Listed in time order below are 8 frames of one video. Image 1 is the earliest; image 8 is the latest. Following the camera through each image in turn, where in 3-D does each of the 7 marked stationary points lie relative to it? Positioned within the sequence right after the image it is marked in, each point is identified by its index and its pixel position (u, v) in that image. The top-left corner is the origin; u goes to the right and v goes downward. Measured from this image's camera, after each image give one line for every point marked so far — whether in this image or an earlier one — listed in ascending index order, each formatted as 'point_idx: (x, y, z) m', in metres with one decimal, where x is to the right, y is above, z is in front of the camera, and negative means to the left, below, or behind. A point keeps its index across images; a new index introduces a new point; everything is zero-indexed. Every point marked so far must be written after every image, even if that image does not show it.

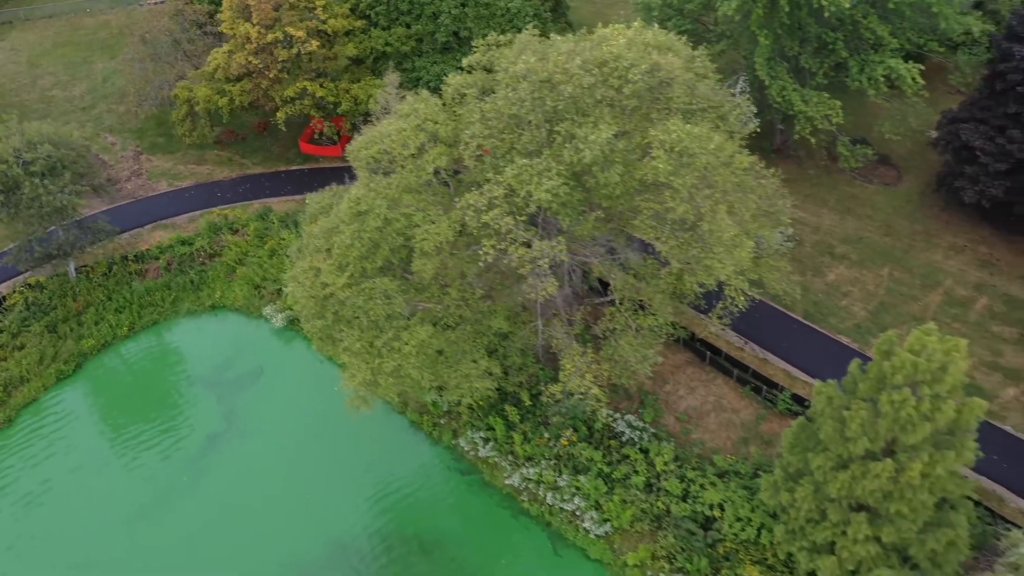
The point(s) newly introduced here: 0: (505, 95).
0: (-0.2, +4.3, +18.9) m
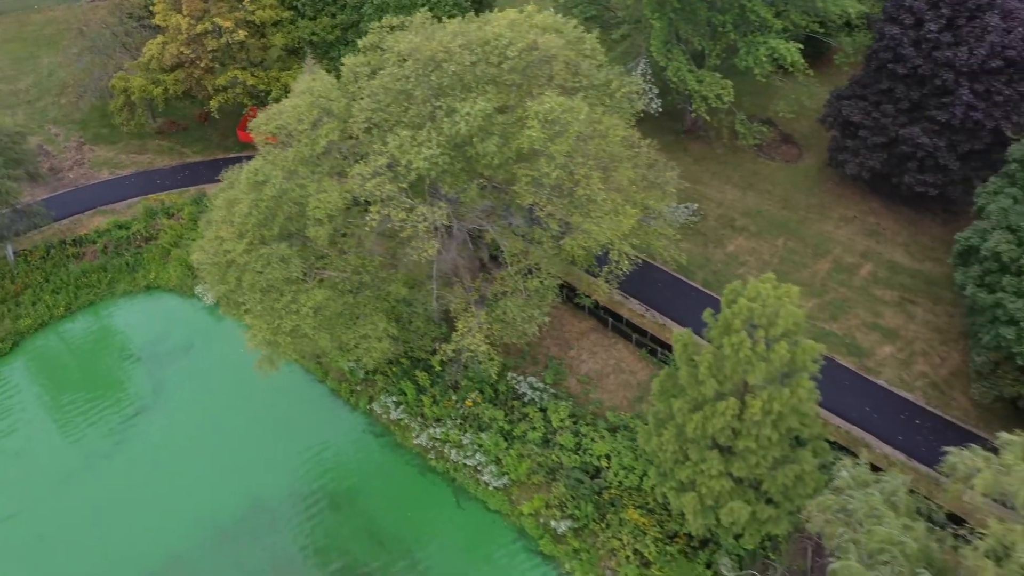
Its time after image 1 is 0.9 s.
0: (-2.9, +5.2, +20.3) m
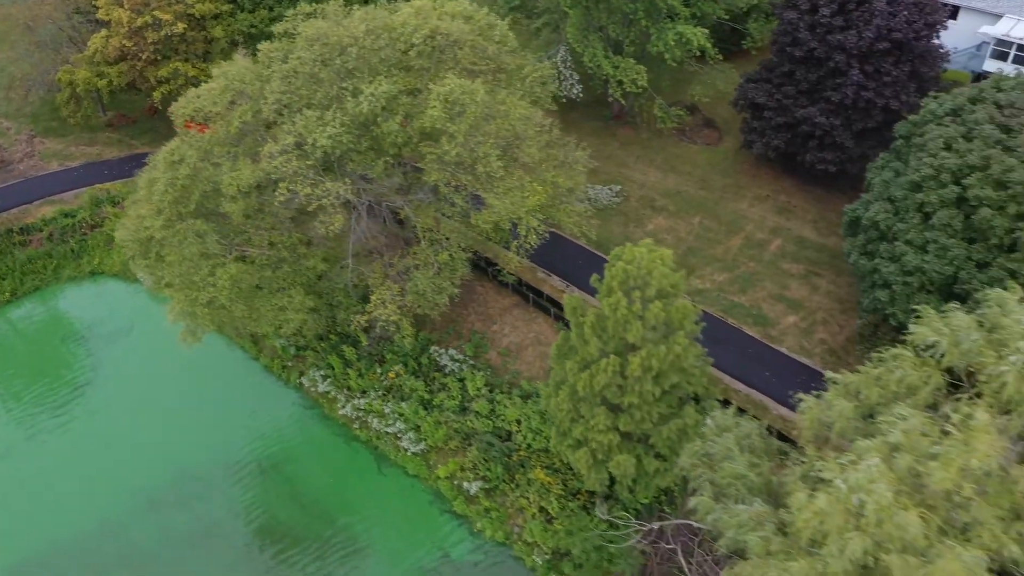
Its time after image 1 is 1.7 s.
0: (-5.4, +5.9, +21.4) m
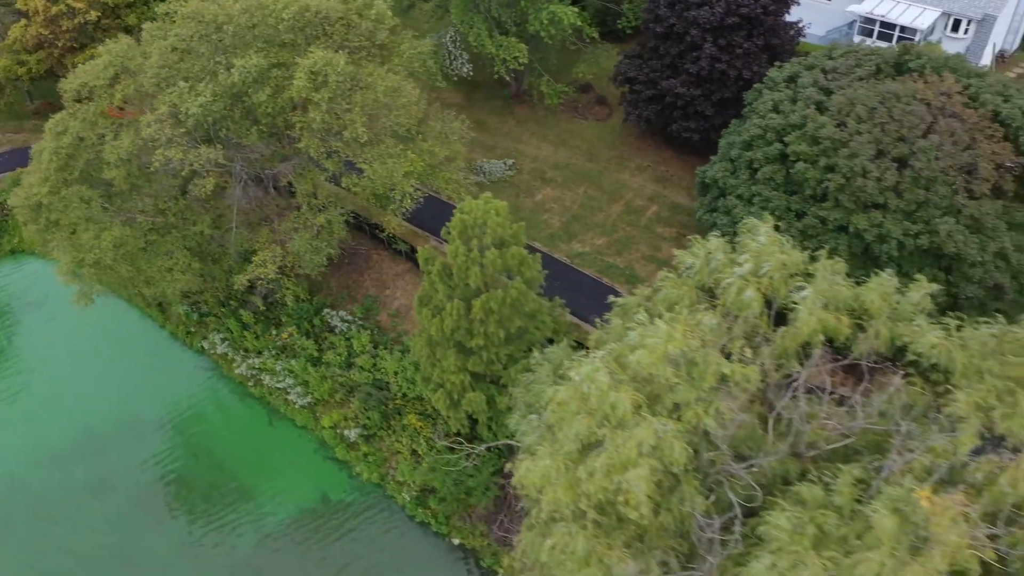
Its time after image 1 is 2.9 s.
0: (-9.2, +7.0, +23.0) m
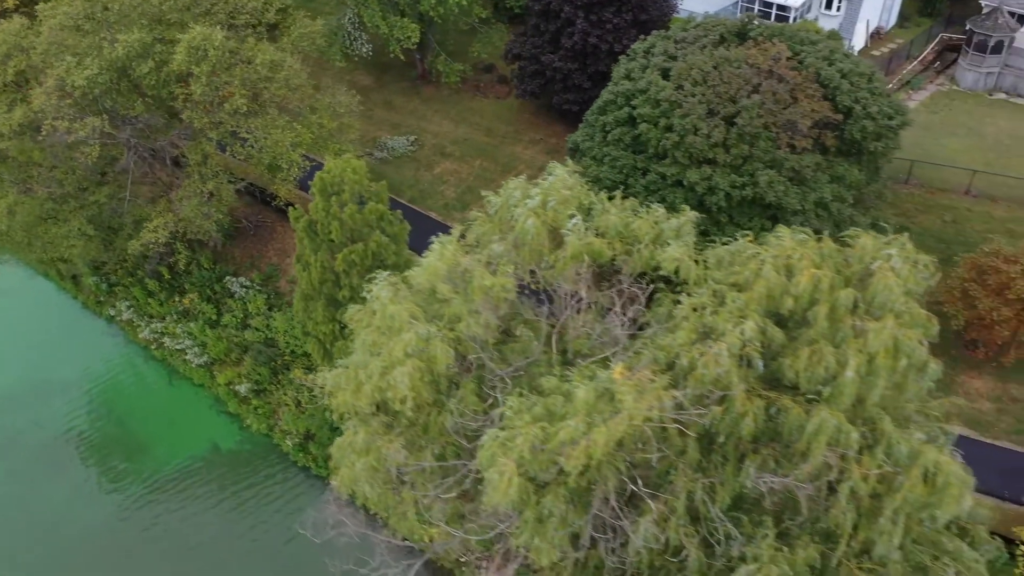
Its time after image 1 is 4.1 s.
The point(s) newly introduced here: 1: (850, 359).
0: (-13.0, +8.0, +24.5) m
1: (+4.9, -1.0, +12.2) m
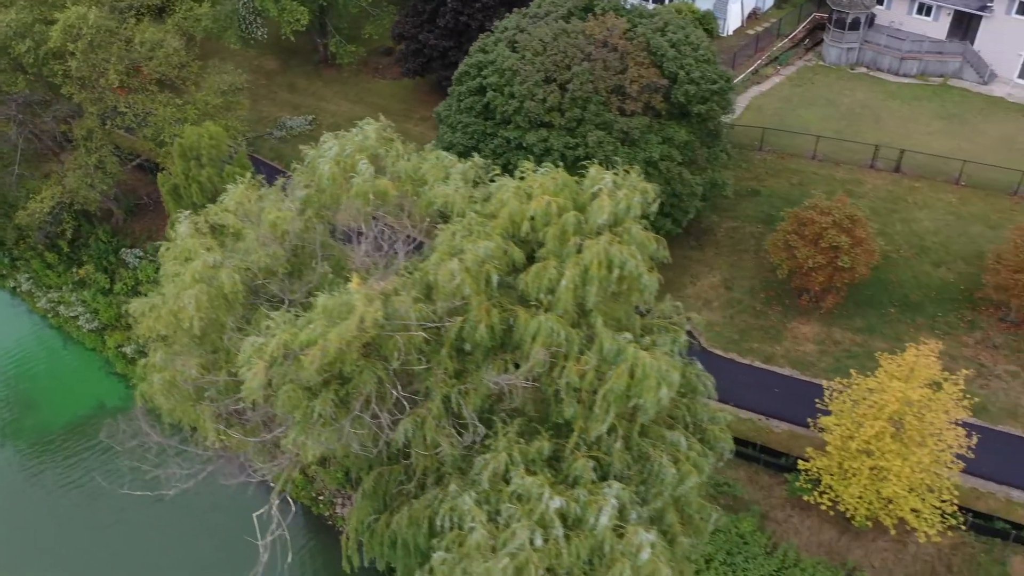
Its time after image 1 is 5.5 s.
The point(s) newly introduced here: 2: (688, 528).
0: (-17.4, +9.0, +26.0) m
1: (+0.9, +0.3, +14.0) m
2: (+3.2, -4.4, +15.4) m
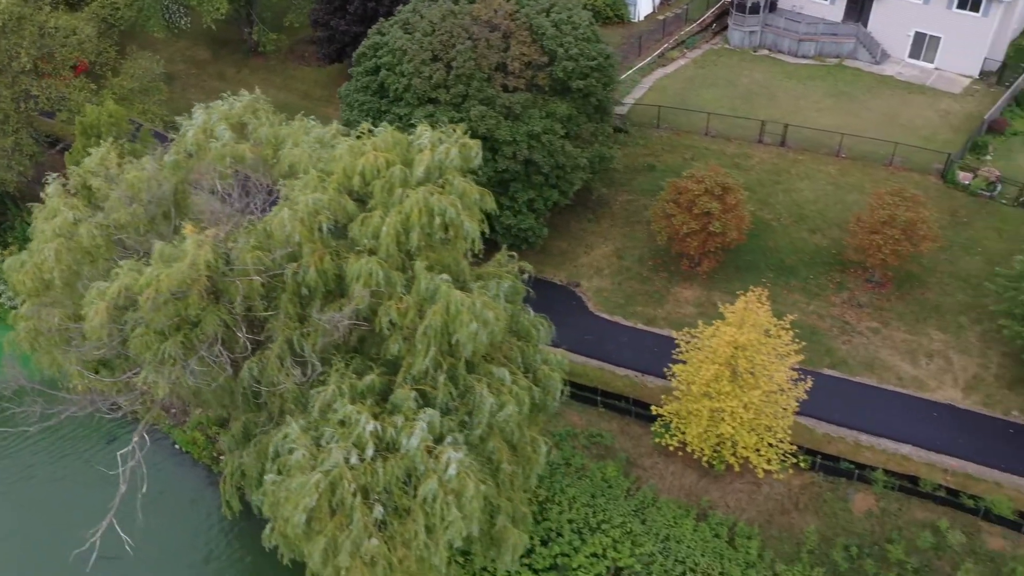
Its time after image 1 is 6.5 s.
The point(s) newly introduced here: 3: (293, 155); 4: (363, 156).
0: (-20.9, +9.8, +27.1) m
1: (-2.3, +1.3, +15.4) m
2: (+0.1, -3.4, +16.8) m
3: (-4.5, +2.8, +17.4) m
4: (-2.9, +2.5, +16.3) m
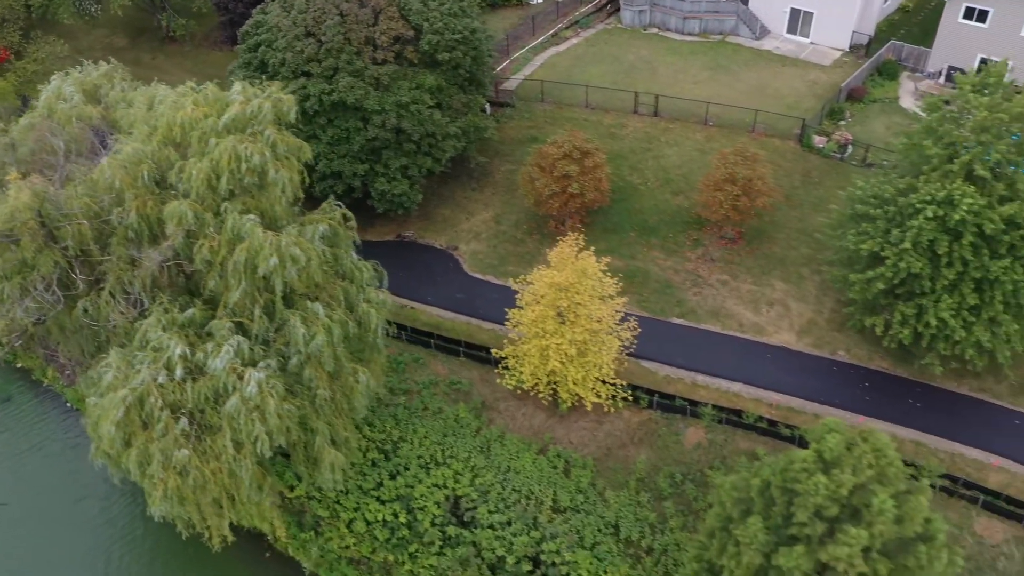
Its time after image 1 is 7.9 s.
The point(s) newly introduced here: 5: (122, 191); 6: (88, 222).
0: (-25.2, +10.6, +28.3) m
1: (-6.3, +2.5, +16.9) m
2: (-3.9, -2.1, +18.4) m
3: (-8.6, +3.9, +18.9) m
4: (-6.9, +3.7, +17.8) m
5: (-8.0, +2.0, +17.2) m
6: (-8.7, +1.4, +17.2) m
